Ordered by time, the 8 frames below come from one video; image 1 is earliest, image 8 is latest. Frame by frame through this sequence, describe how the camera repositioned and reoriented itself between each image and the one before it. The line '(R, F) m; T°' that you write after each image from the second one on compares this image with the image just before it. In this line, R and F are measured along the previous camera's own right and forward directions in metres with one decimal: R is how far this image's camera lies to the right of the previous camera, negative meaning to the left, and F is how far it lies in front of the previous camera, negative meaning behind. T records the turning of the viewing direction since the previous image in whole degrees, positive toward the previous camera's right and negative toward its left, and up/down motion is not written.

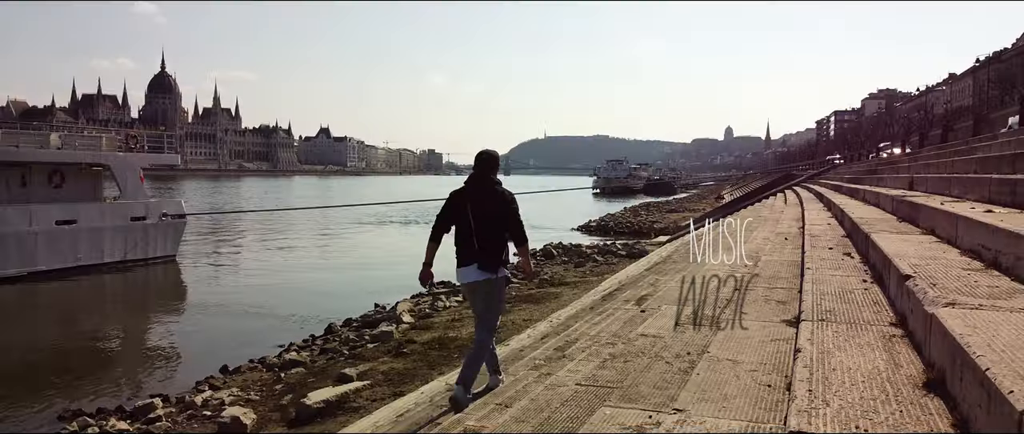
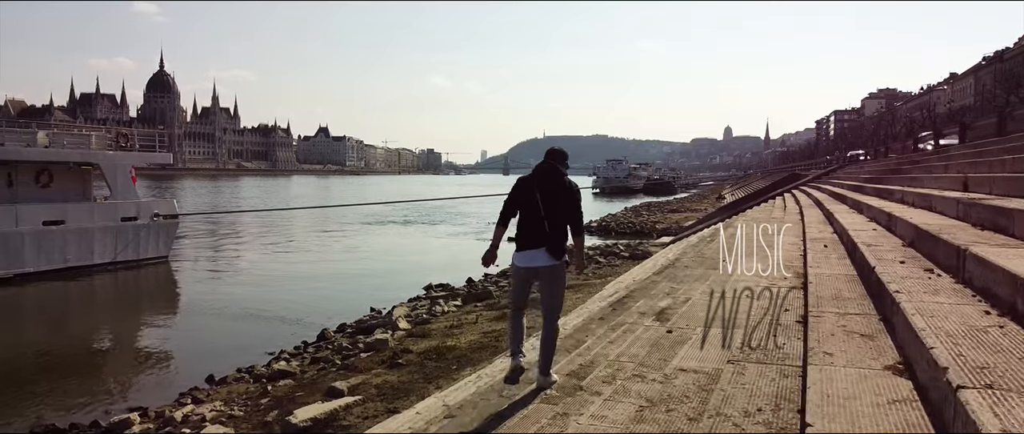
(0.0, +0.5) m; 0°
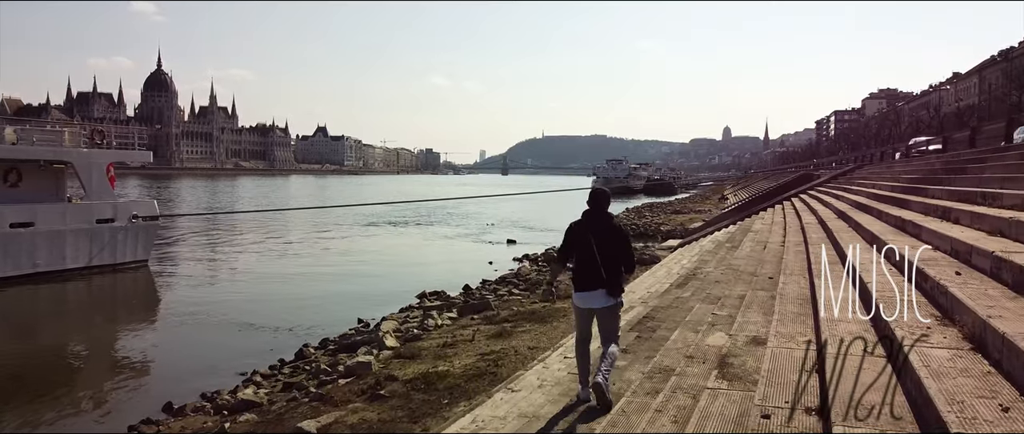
(0.0, +1.2) m; 0°
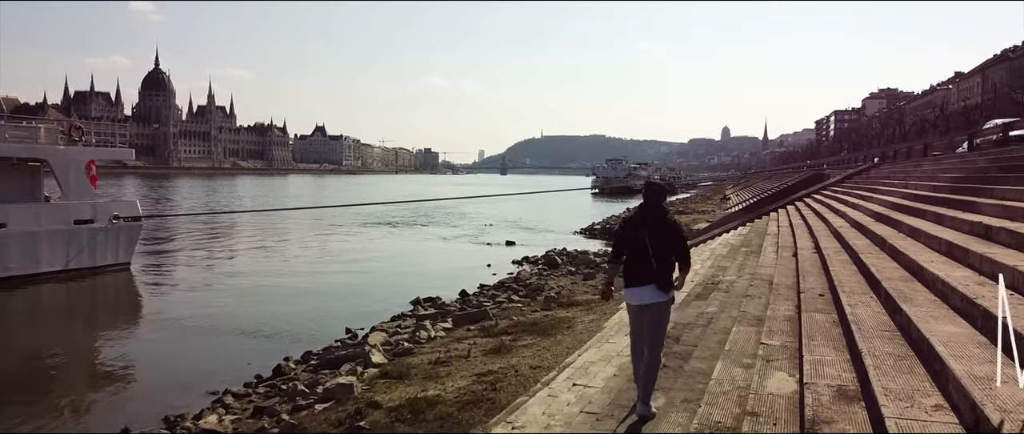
(0.0, +0.9) m; 0°
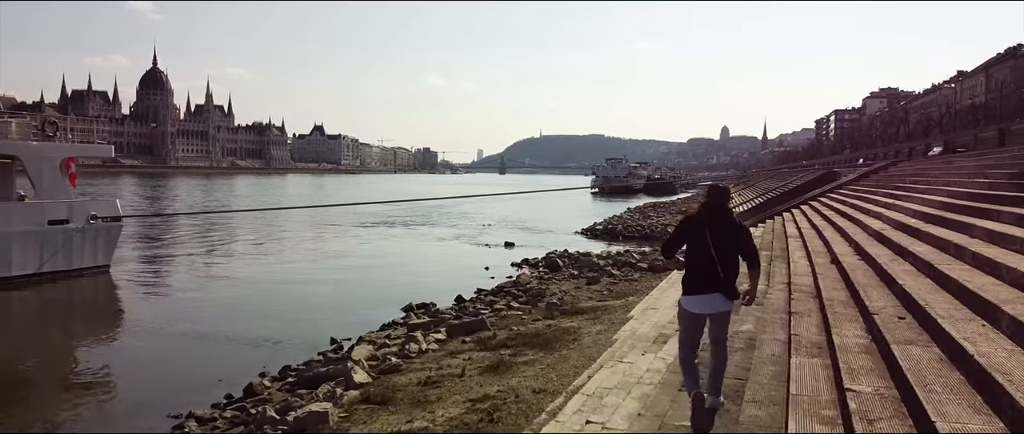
(0.0, +1.0) m; 0°
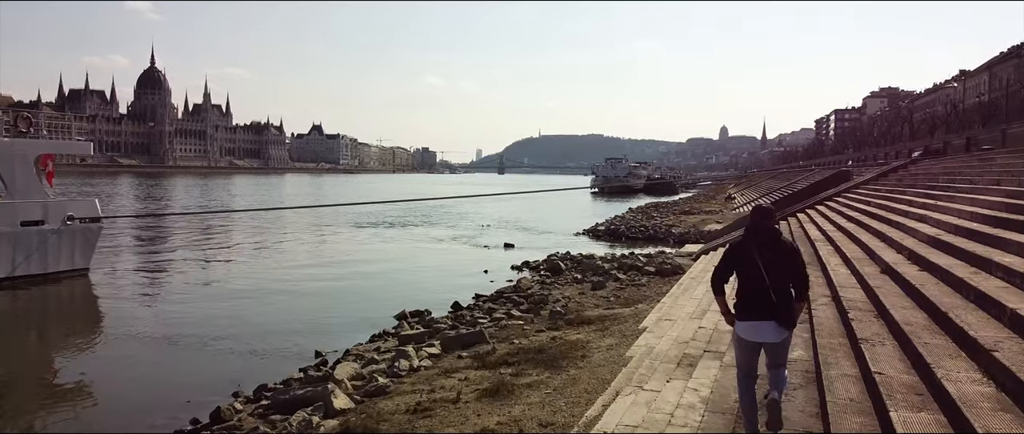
(0.0, +0.9) m; 0°
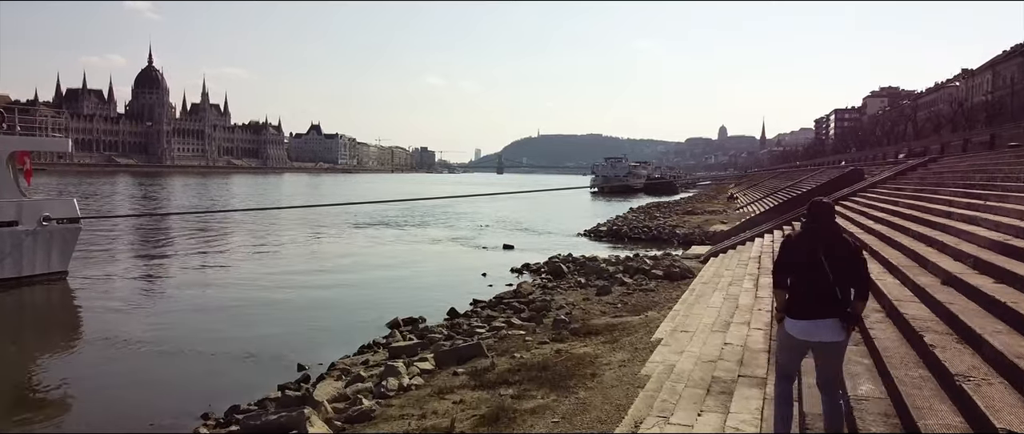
(0.0, +0.9) m; 0°
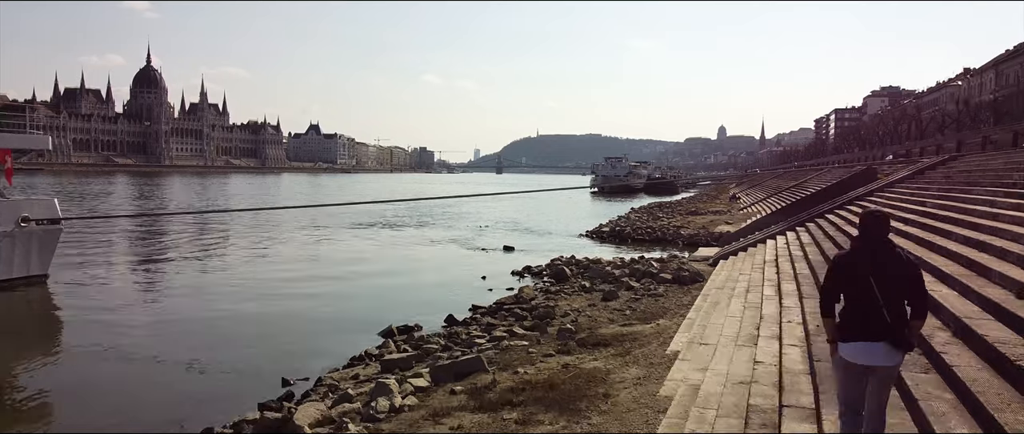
(0.0, +0.7) m; 0°
